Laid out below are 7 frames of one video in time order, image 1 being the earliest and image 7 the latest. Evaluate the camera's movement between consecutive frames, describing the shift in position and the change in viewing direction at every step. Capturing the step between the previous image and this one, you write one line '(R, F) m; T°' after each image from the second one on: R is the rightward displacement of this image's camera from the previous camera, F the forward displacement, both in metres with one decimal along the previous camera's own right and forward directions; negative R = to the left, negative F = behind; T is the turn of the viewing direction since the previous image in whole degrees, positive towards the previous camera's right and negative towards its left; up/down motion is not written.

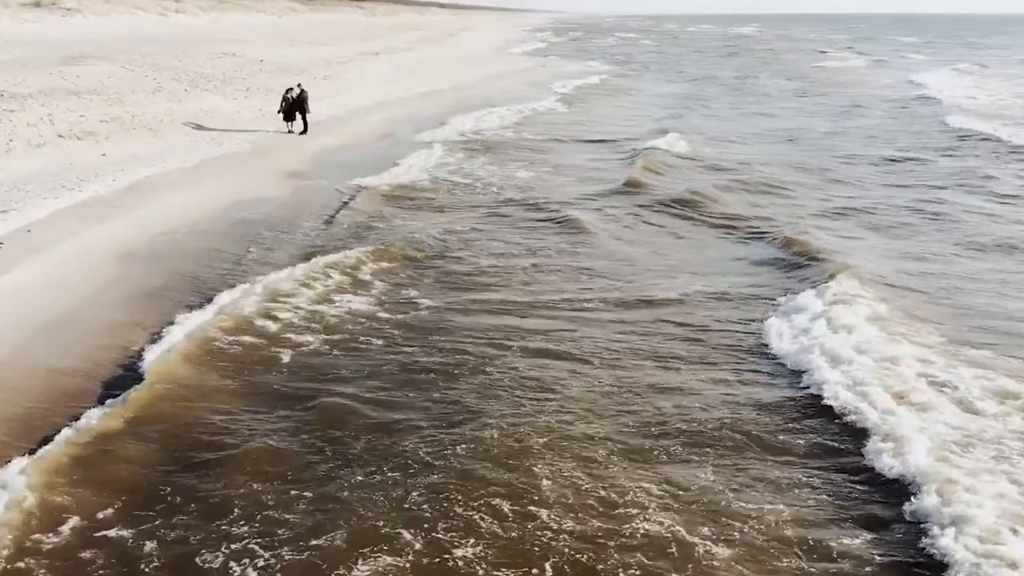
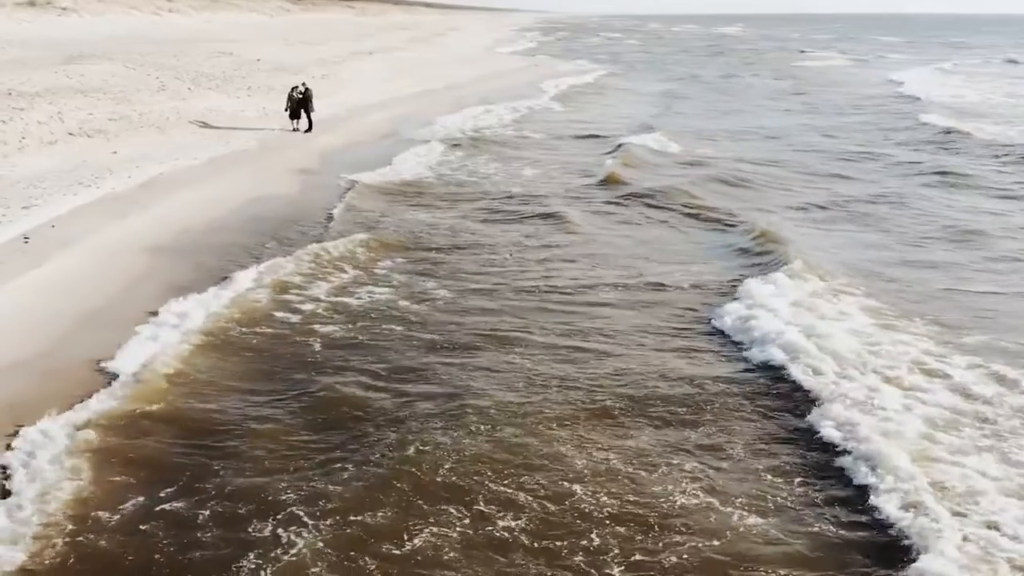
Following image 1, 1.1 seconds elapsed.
(-0.3, -0.3) m; +1°
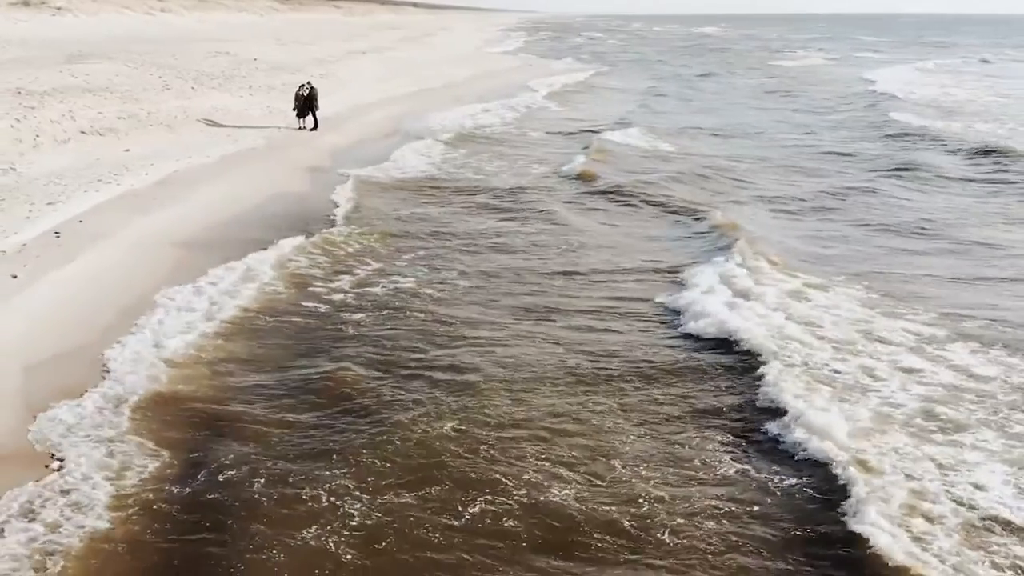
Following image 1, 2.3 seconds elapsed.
(-0.4, -0.3) m; +1°
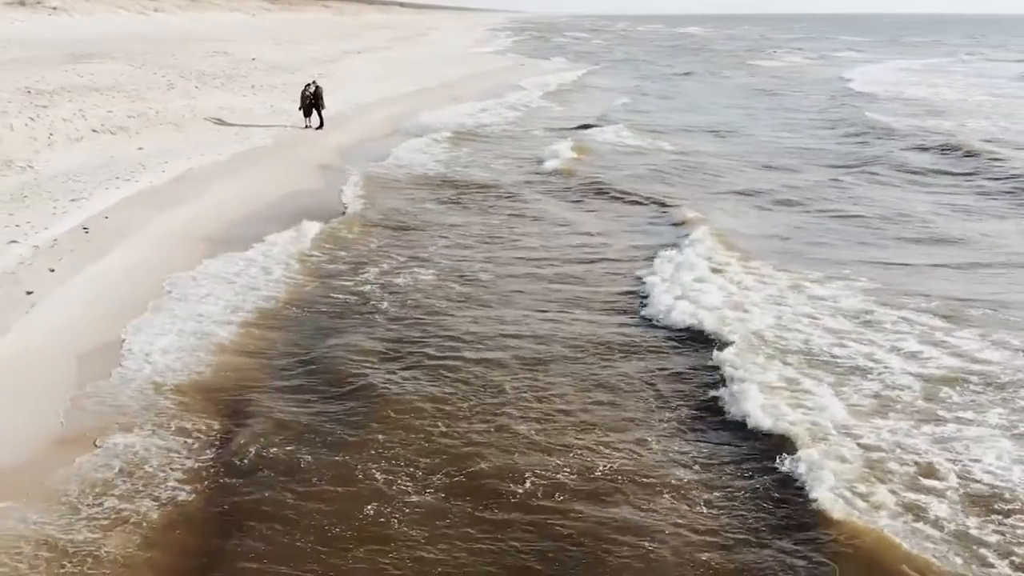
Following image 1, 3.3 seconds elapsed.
(-0.4, -0.3) m; +1°
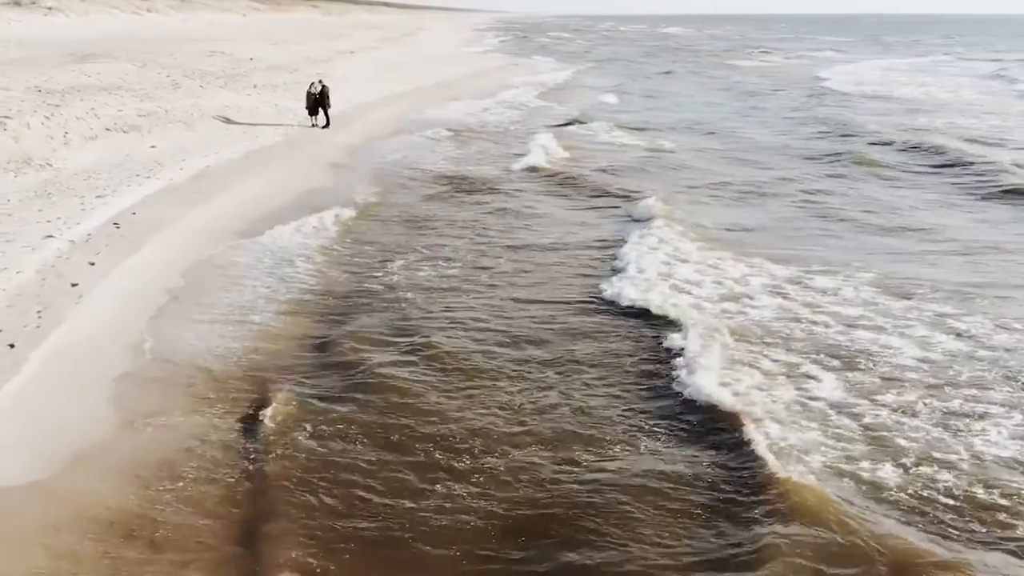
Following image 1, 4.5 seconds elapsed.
(-0.5, -0.3) m; +1°
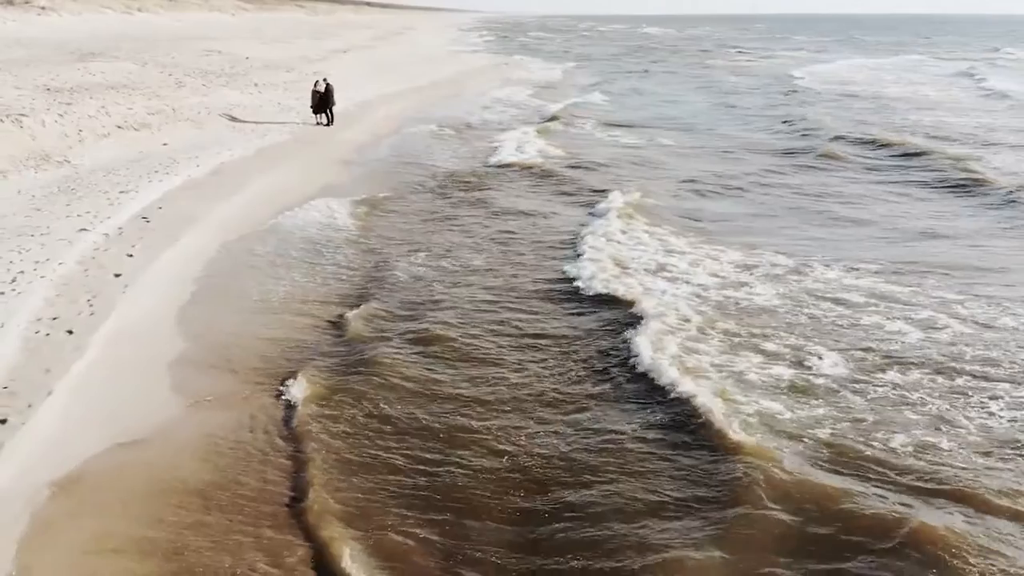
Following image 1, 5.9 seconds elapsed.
(-0.5, -0.3) m; +1°
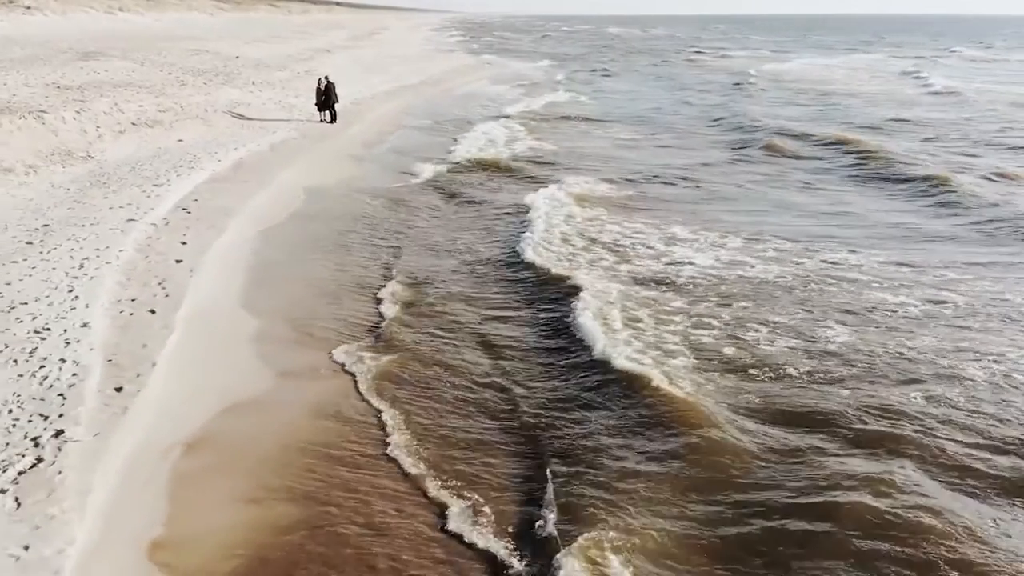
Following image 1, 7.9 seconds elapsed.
(-0.8, -0.6) m; +2°
